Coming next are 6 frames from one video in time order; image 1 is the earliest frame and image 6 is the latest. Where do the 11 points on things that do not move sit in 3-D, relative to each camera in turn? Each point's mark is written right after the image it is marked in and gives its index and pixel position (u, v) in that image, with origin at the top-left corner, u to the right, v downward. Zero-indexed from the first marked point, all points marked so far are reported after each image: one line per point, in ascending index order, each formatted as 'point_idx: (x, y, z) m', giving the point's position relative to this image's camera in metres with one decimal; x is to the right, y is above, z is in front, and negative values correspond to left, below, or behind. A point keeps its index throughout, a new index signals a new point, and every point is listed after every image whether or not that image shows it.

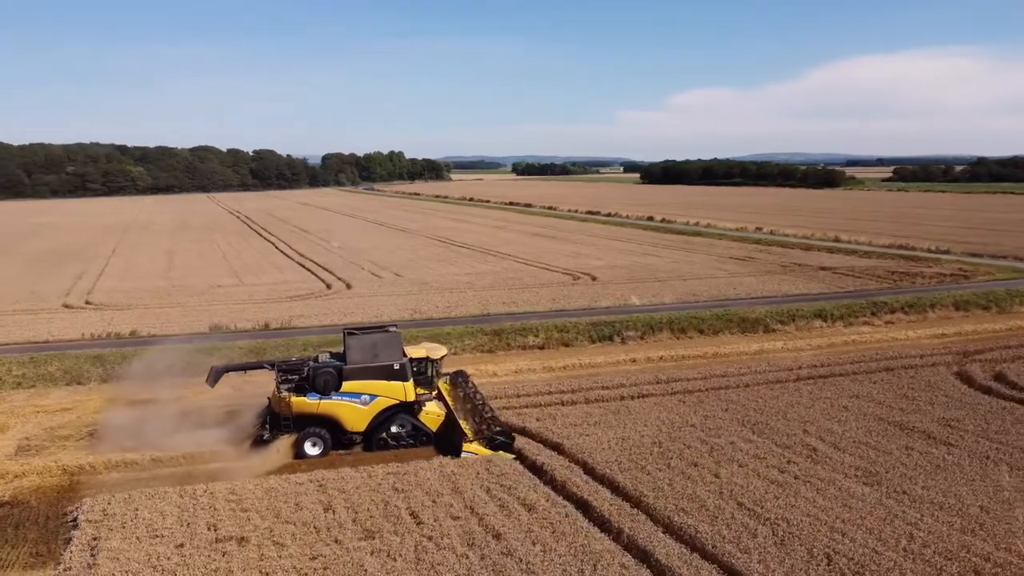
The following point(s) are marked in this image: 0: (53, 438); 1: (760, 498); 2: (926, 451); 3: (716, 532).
0: (-9.0, -2.9, +15.9) m
1: (+3.8, -3.2, +12.3) m
2: (+7.3, -2.9, +14.3) m
3: (+2.8, -3.4, +11.3) m
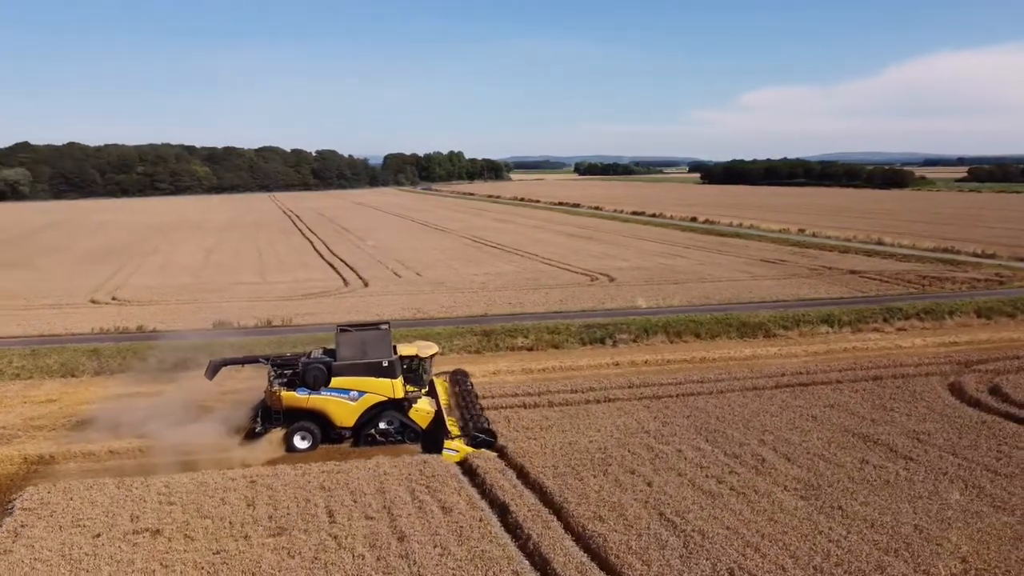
0: (-9.9, -2.8, +16.6) m
1: (+2.5, -3.3, +12.0) m
2: (+6.2, -3.0, +13.7) m
3: (+1.5, -3.5, +11.1) m
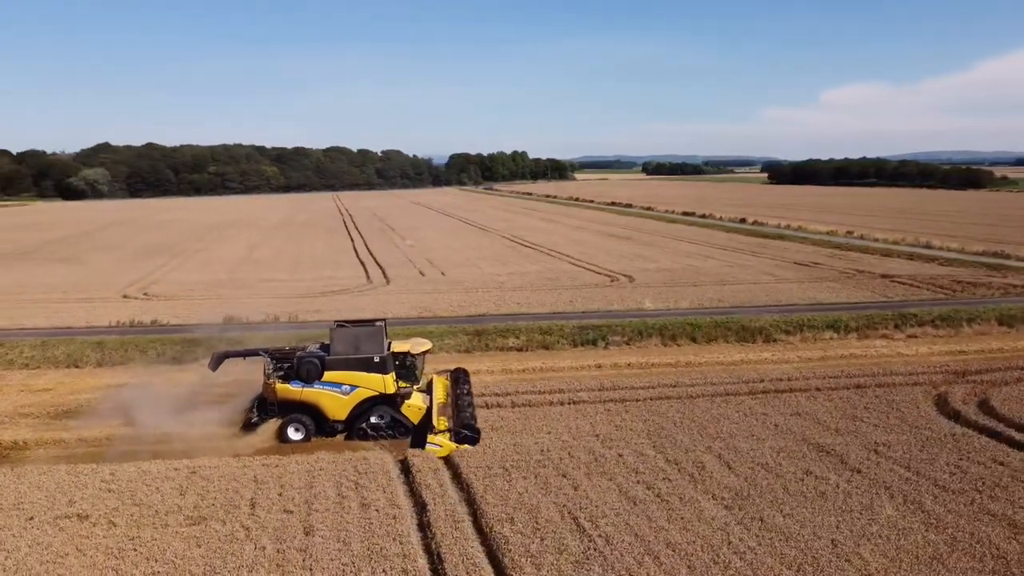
0: (-10.7, -2.7, +17.5) m
1: (+1.3, -3.3, +11.9) m
2: (+5.0, -3.1, +13.2) m
3: (+0.2, -3.5, +11.0) m
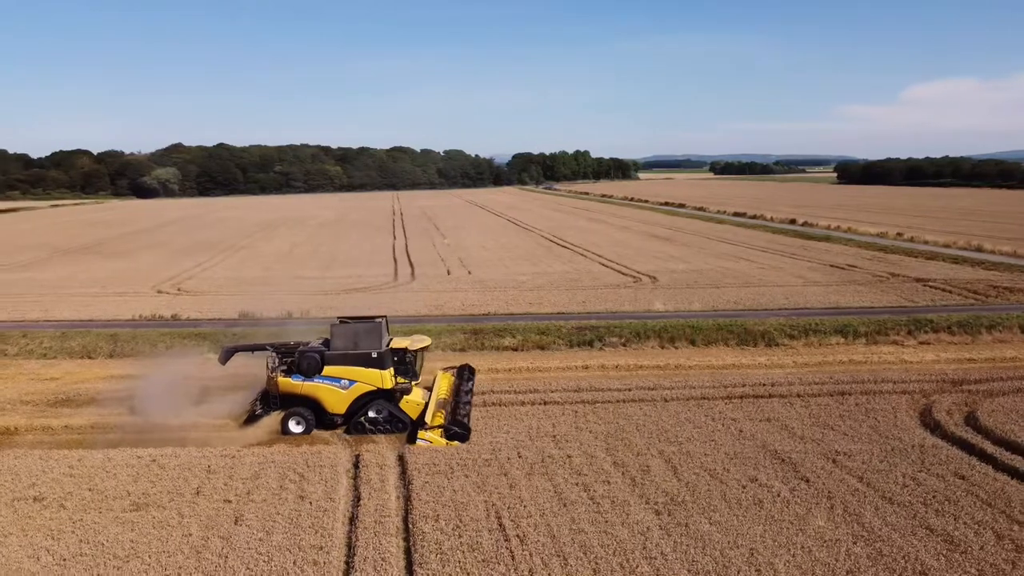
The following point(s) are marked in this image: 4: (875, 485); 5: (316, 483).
0: (-11.3, -2.6, +18.5) m
1: (+0.2, -3.3, +11.9) m
2: (+4.1, -3.1, +12.9) m
3: (-1.0, -3.5, +11.2) m
4: (+5.7, -3.1, +12.8) m
5: (-3.2, -3.2, +13.2) m
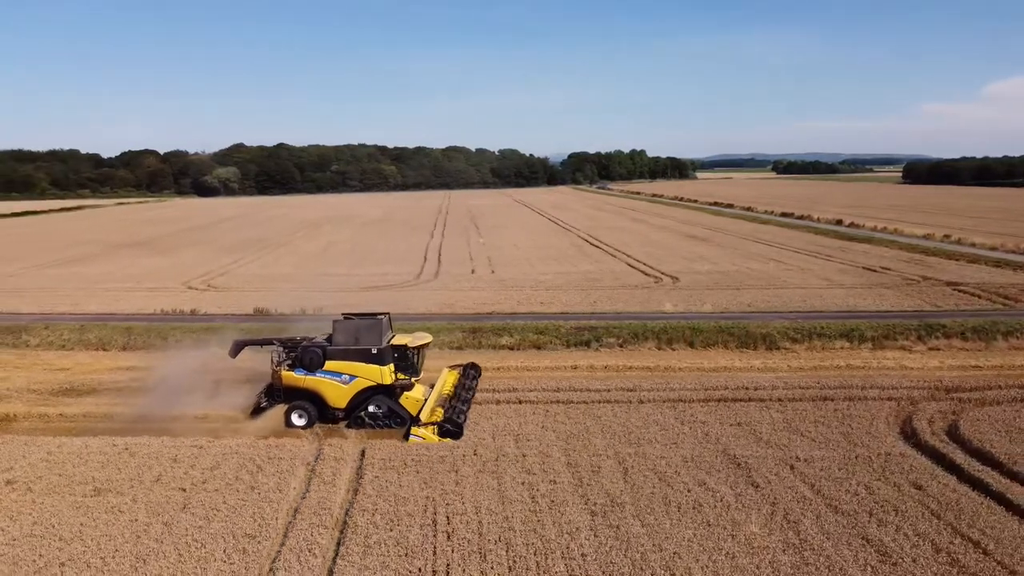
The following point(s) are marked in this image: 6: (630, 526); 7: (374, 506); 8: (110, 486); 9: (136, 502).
0: (-11.7, -2.4, +19.5) m
1: (-0.8, -3.3, +12.0) m
2: (+3.2, -3.1, +12.8) m
3: (-2.0, -3.4, +11.4) m
4: (+4.8, -3.2, +12.5) m
5: (-4.0, -3.1, +13.5) m
6: (+1.7, -3.4, +11.5) m
7: (-2.1, -3.3, +12.3) m
8: (-6.5, -3.2, +13.1) m
9: (-5.8, -3.3, +12.5) m
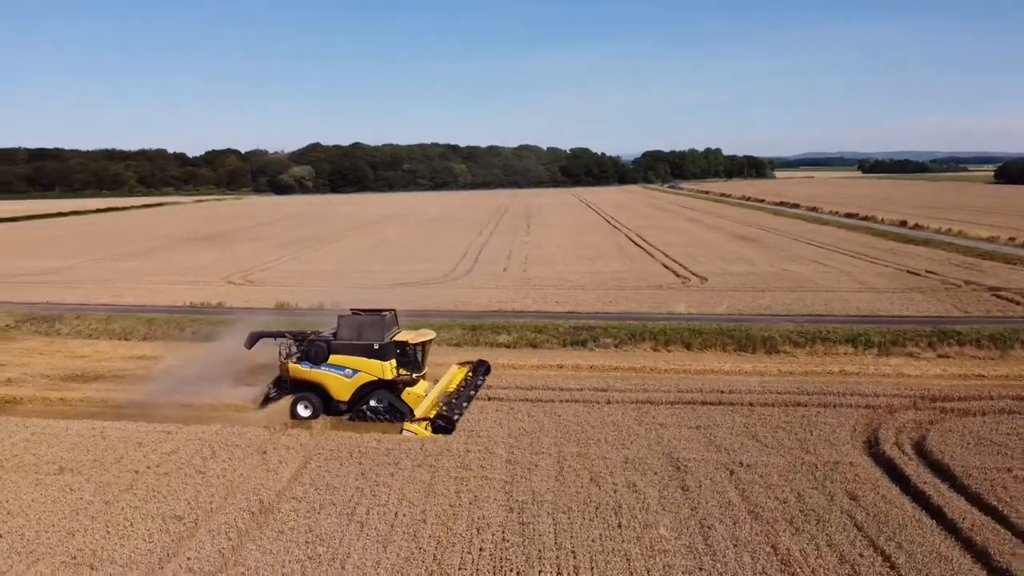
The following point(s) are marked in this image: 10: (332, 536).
0: (-12.1, -2.2, +20.8) m
1: (-2.0, -3.3, +12.4) m
2: (+2.0, -3.2, +12.7) m
3: (-3.3, -3.4, +11.8) m
4: (+3.6, -3.2, +12.3) m
5: (-5.1, -3.0, +14.2) m
6: (+0.4, -3.4, +11.6) m
7: (-3.3, -3.2, +12.7) m
8: (-7.6, -3.1, +14.0) m
9: (-6.9, -3.2, +13.3) m
10: (-2.5, -3.5, +11.3) m
